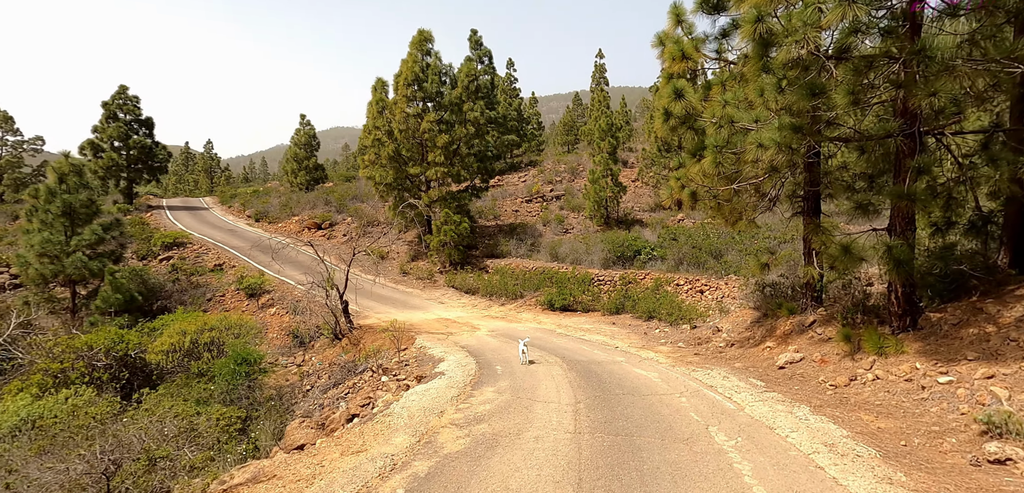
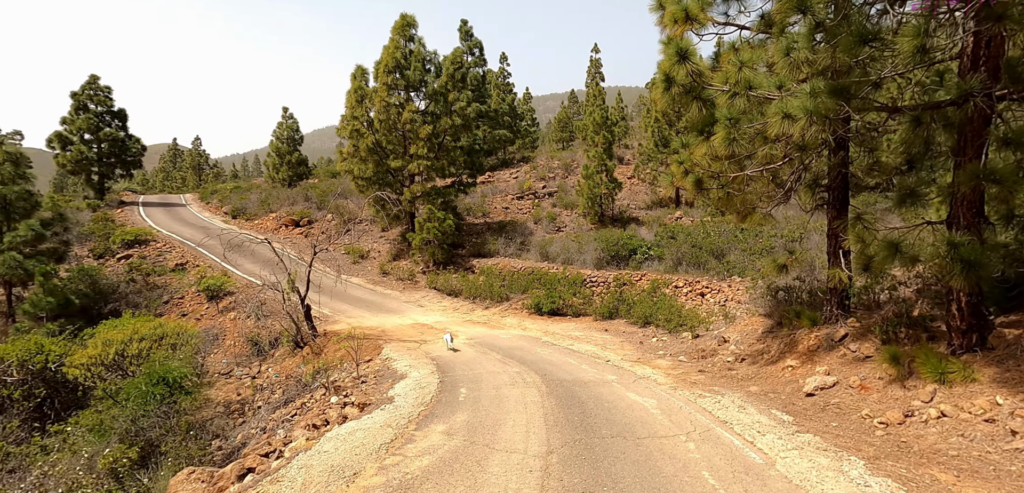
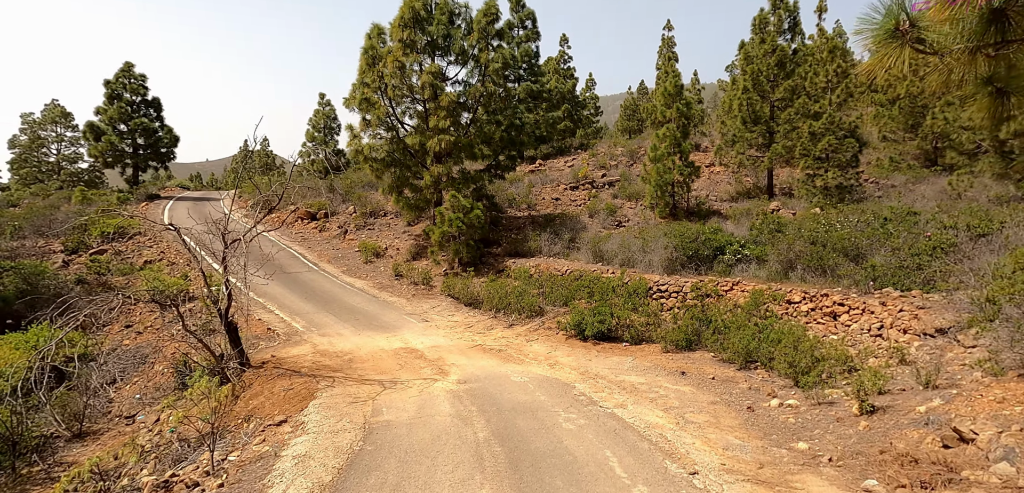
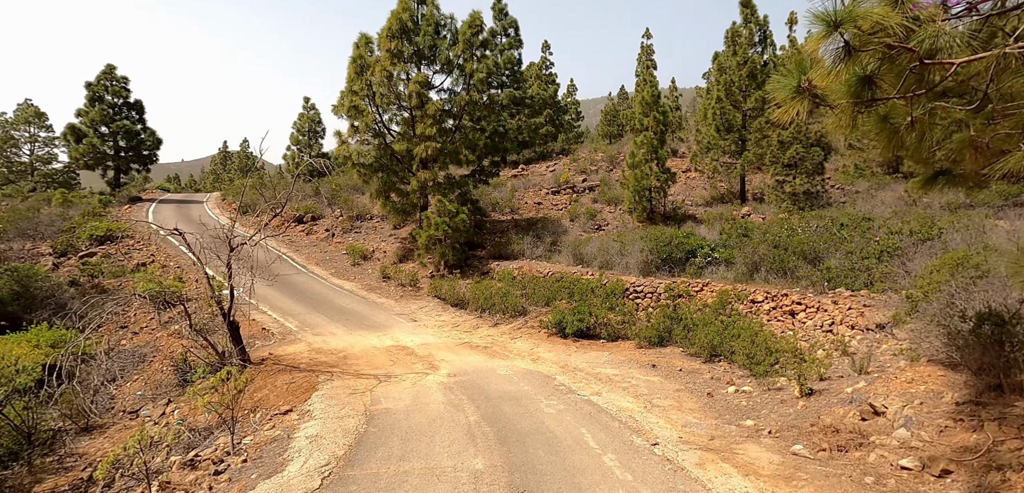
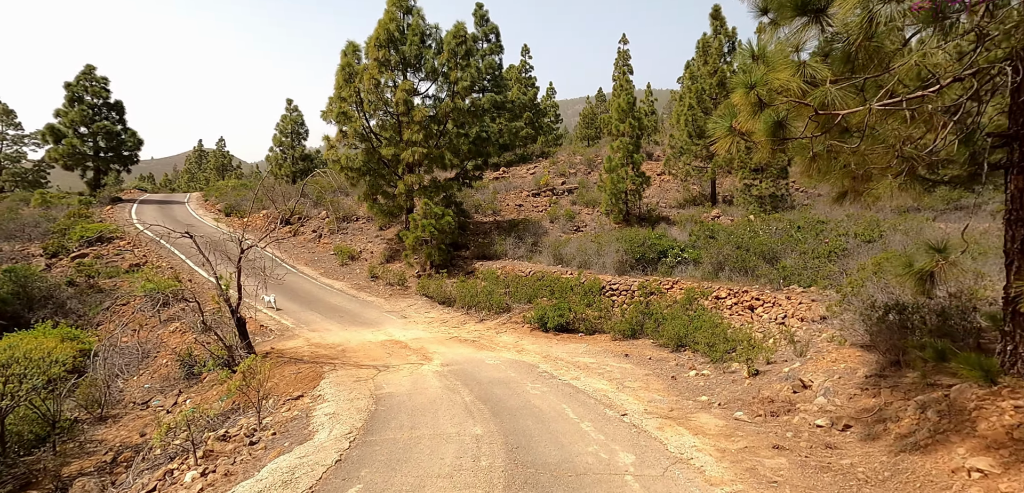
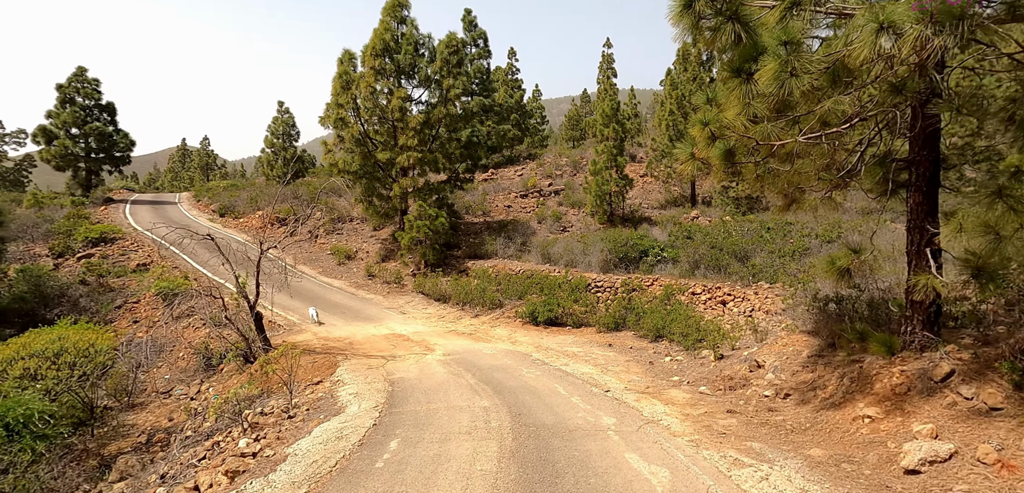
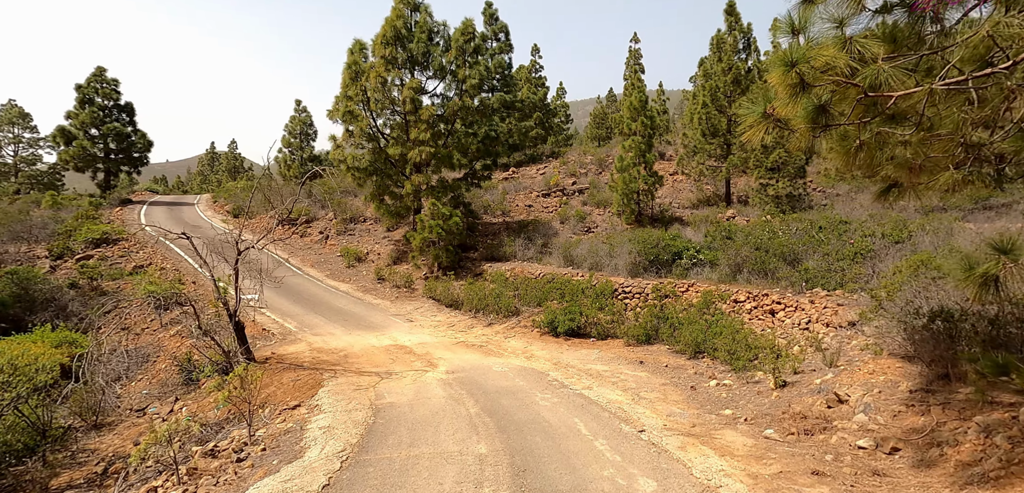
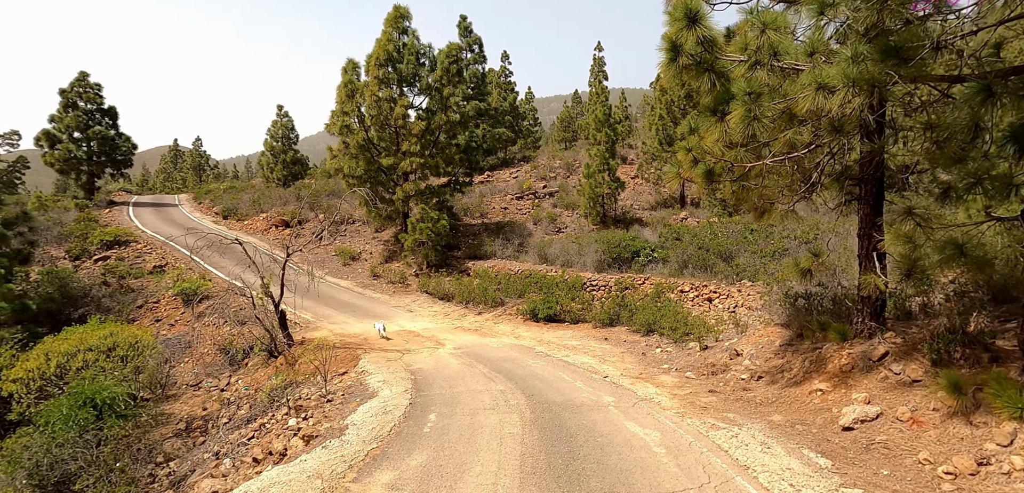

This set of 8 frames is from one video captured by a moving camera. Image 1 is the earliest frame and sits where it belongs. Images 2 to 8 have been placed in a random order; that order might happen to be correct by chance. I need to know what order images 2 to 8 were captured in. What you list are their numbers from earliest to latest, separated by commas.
2, 8, 6, 5, 7, 4, 3
